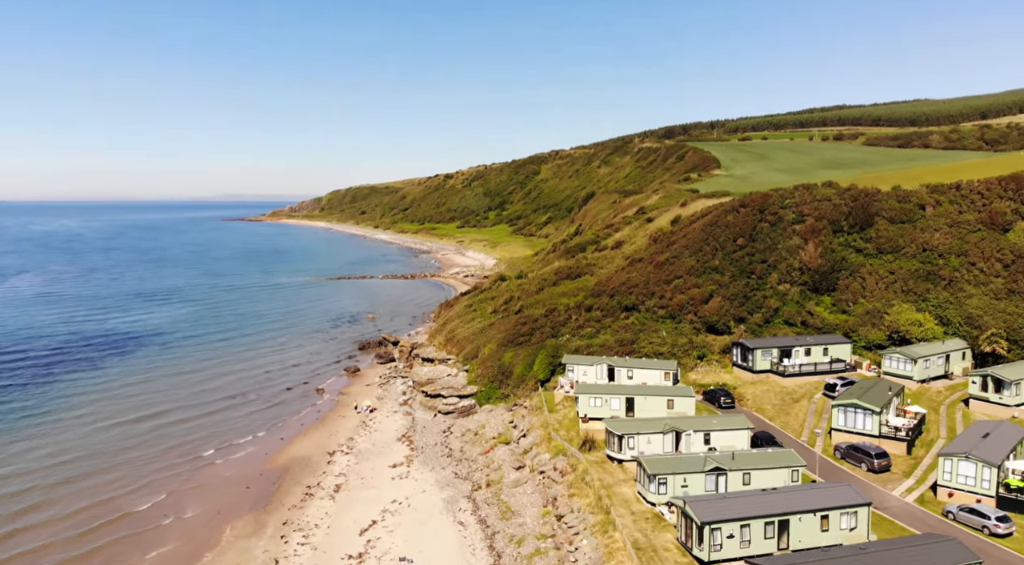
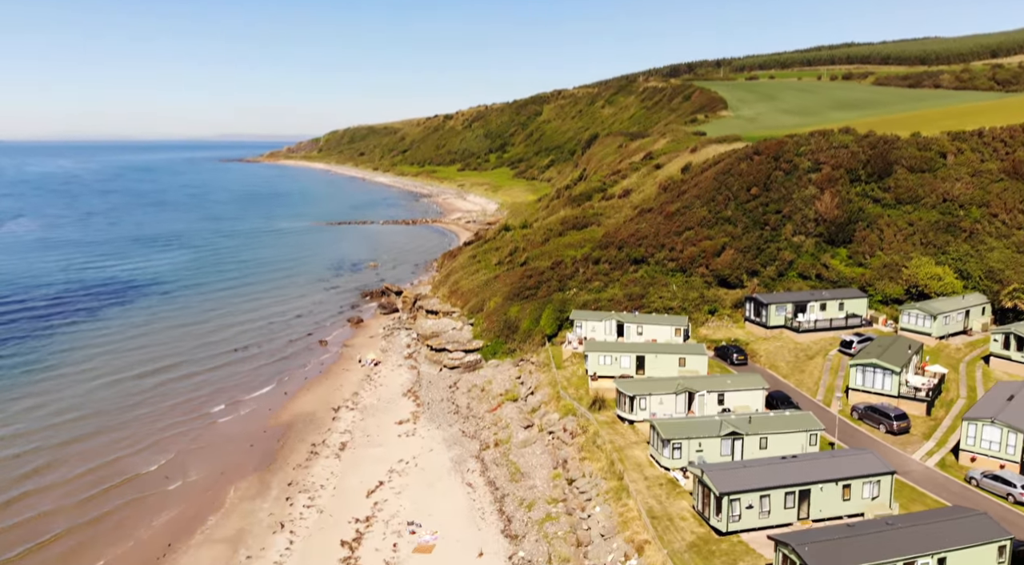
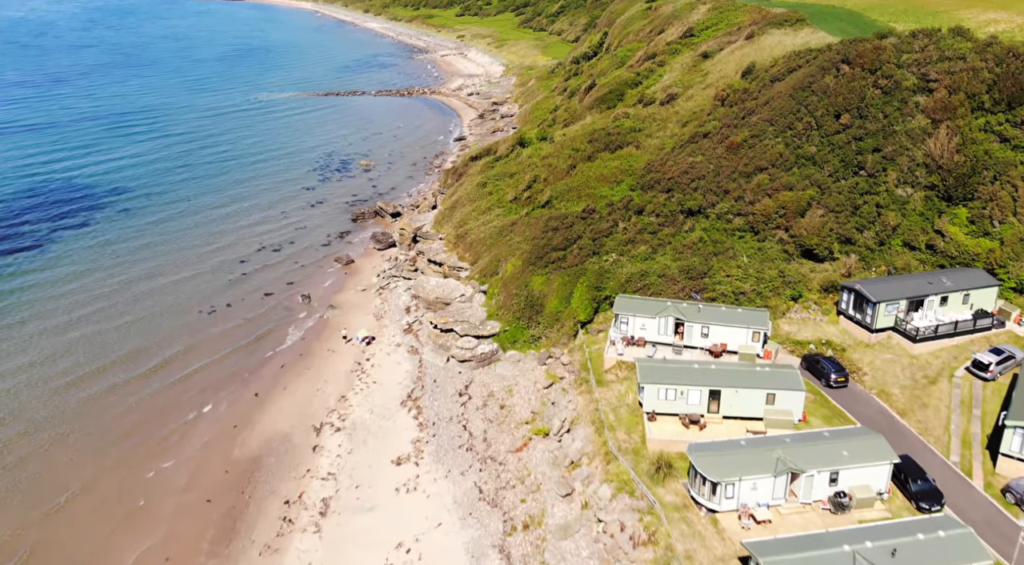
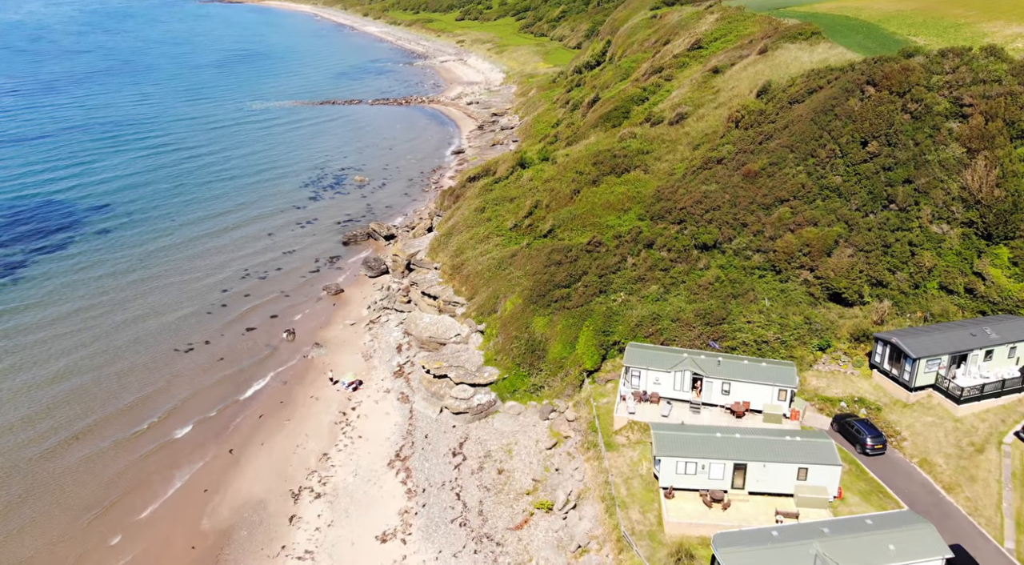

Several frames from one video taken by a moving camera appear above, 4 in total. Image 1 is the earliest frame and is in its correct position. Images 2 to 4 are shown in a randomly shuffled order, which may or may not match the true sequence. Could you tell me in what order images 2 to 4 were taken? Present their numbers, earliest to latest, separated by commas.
2, 3, 4
